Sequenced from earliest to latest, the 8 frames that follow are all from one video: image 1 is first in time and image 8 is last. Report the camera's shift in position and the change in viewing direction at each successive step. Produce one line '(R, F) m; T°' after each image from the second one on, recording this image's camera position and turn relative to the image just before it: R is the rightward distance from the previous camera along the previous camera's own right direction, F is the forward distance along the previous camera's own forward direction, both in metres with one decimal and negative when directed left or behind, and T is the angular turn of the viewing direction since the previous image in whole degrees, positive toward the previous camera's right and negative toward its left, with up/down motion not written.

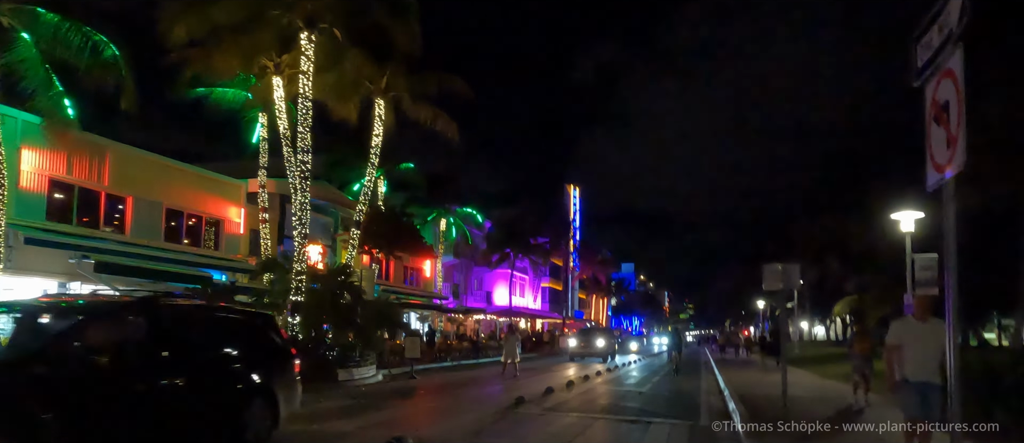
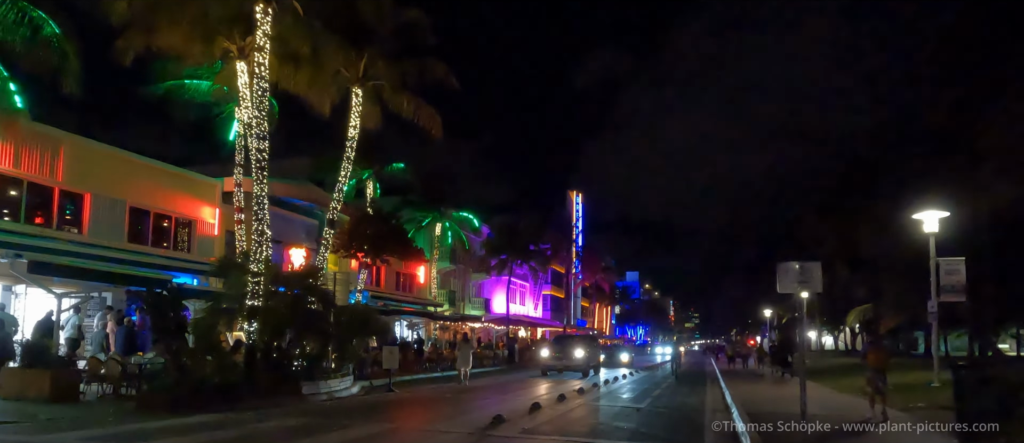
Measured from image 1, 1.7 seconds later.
(+0.5, +2.1) m; 0°
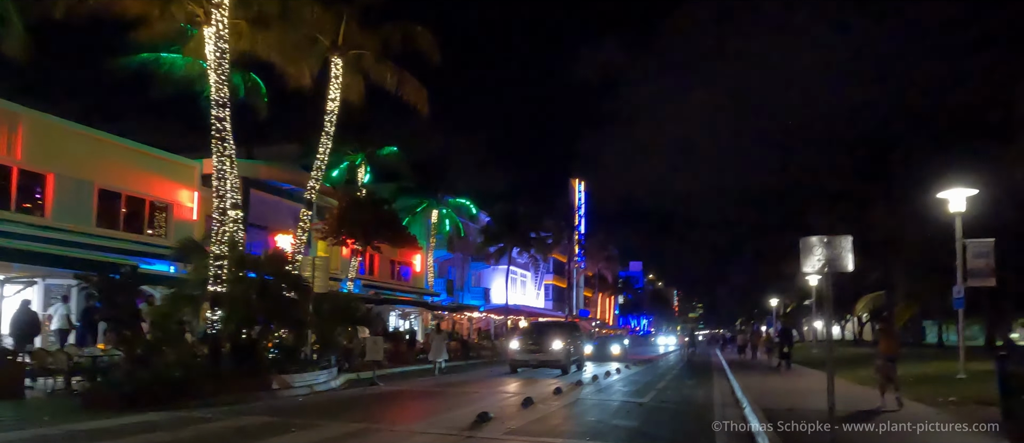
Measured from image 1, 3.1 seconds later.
(+0.3, +1.7) m; 0°
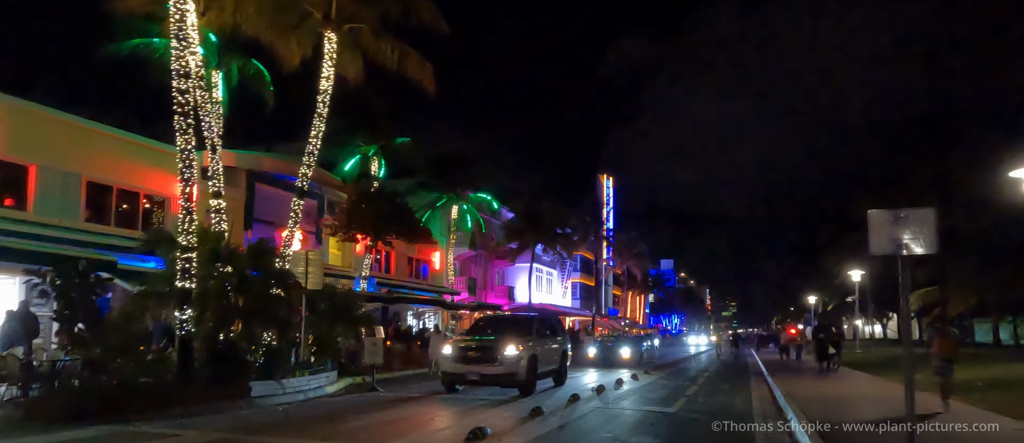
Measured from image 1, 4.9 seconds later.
(+0.4, +2.2) m; -2°
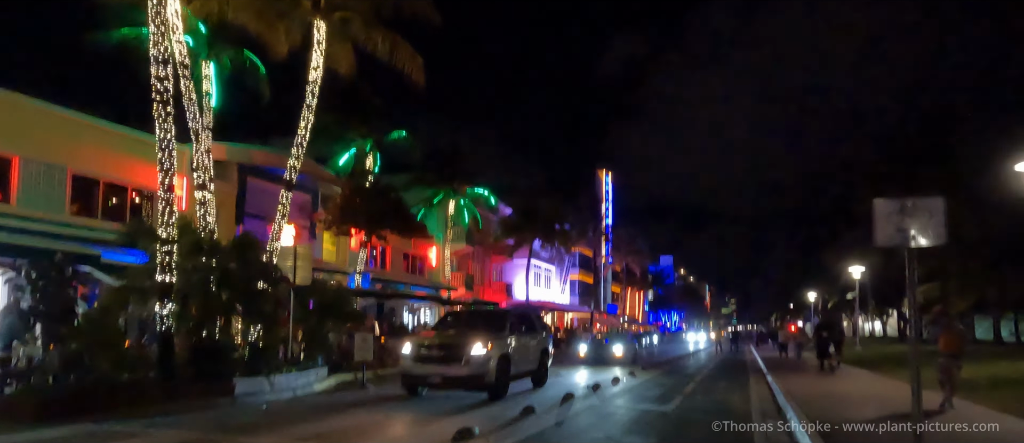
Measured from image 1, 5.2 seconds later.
(+0.2, +0.5) m; 0°
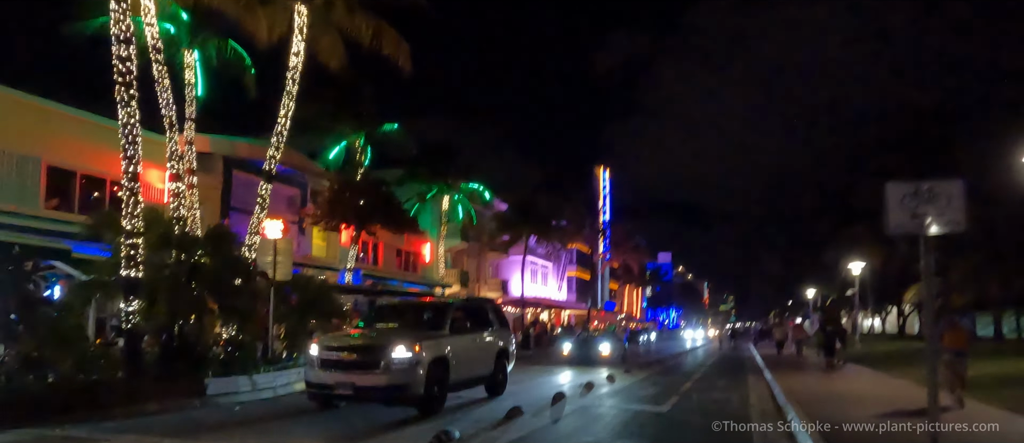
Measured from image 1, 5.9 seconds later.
(+0.2, +0.8) m; 0°
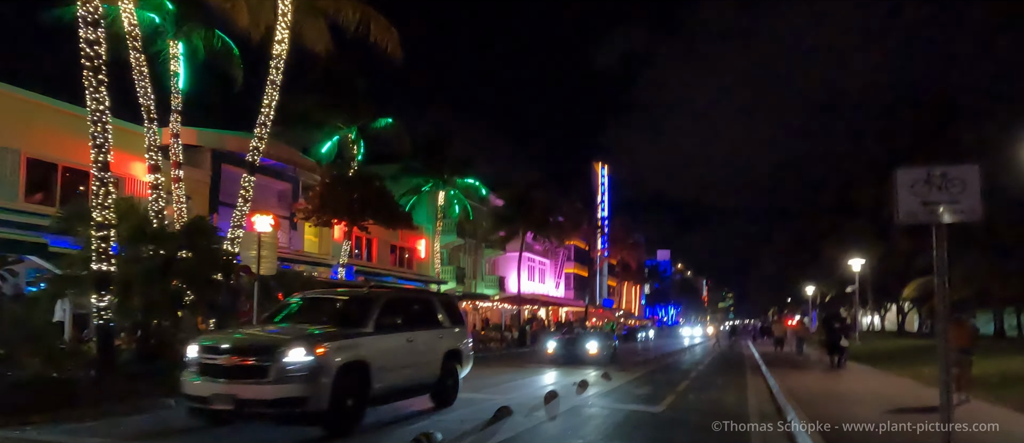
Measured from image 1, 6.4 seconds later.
(+0.2, +0.6) m; 0°
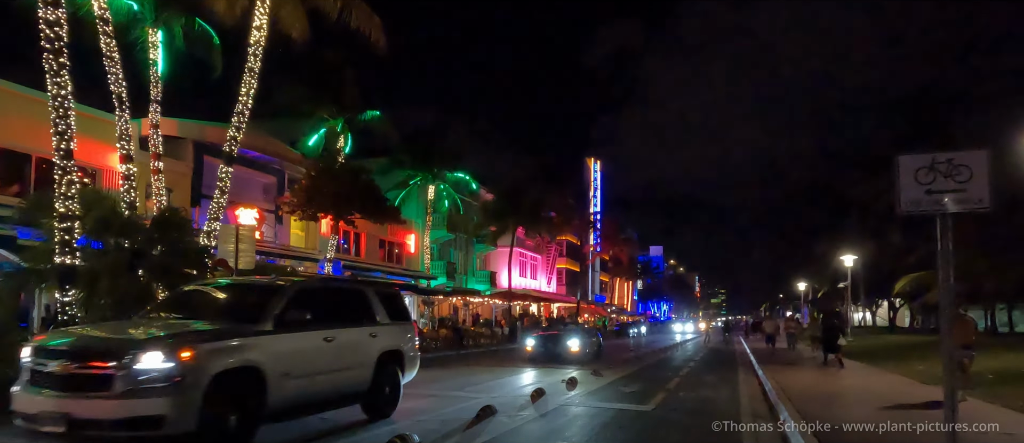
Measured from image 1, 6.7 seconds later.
(+0.2, +0.5) m; 0°
